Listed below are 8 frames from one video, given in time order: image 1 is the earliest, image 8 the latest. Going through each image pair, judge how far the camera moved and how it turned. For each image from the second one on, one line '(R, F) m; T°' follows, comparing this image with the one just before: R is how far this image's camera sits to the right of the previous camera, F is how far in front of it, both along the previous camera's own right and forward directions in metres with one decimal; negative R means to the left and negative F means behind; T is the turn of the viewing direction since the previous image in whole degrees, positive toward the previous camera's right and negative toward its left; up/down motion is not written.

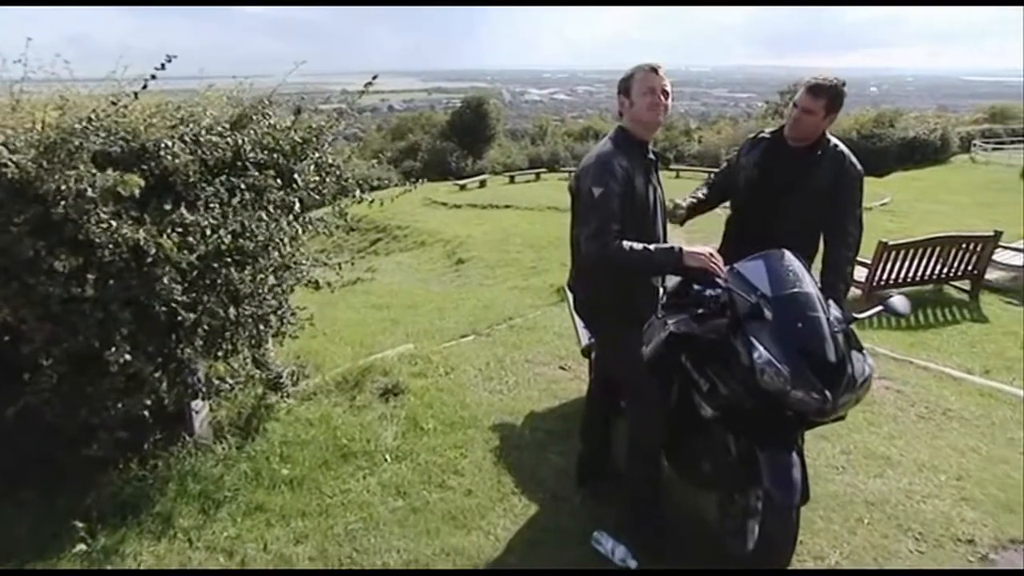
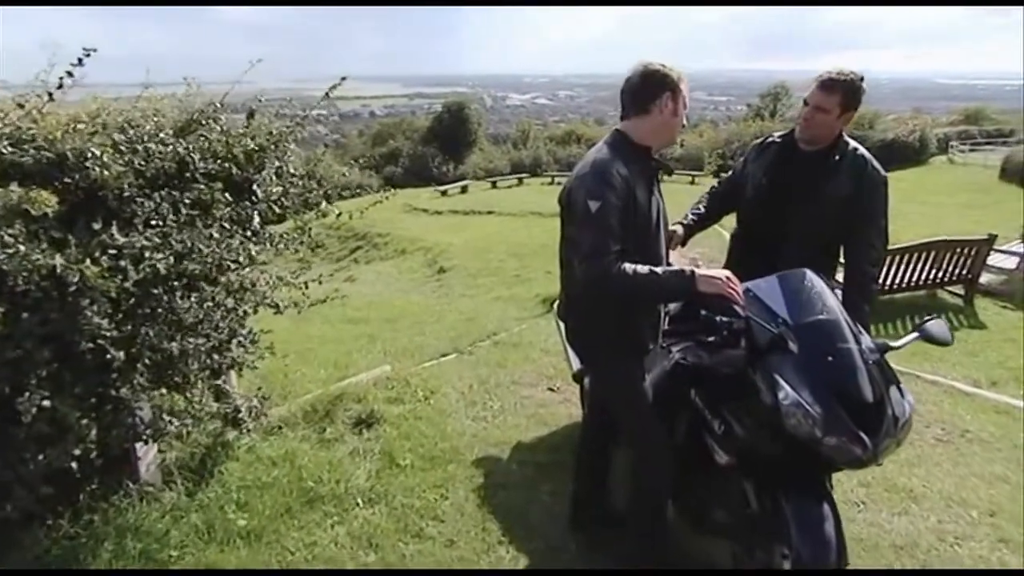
(0.0, +0.4) m; +1°
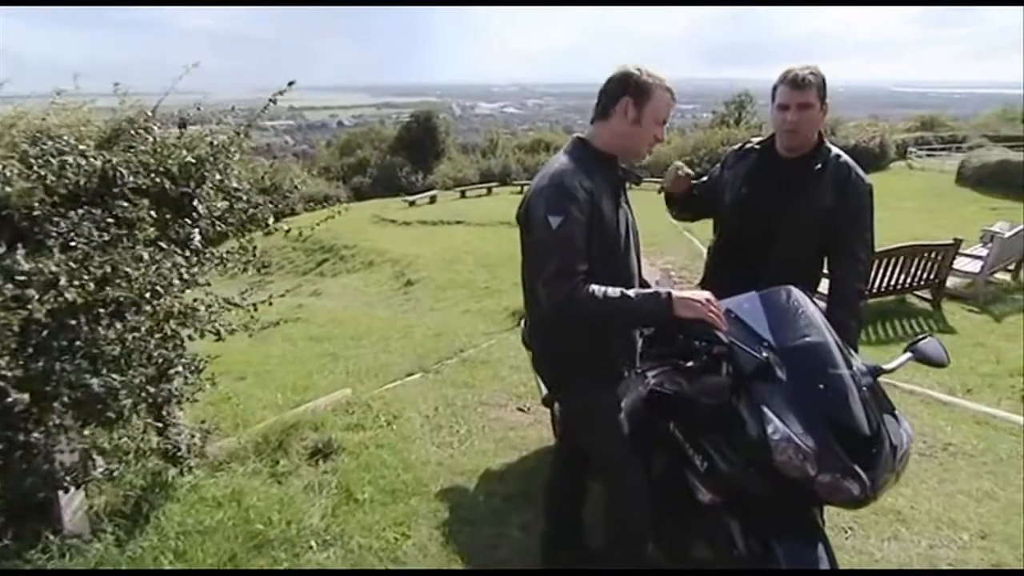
(+0.1, +0.3) m; +3°
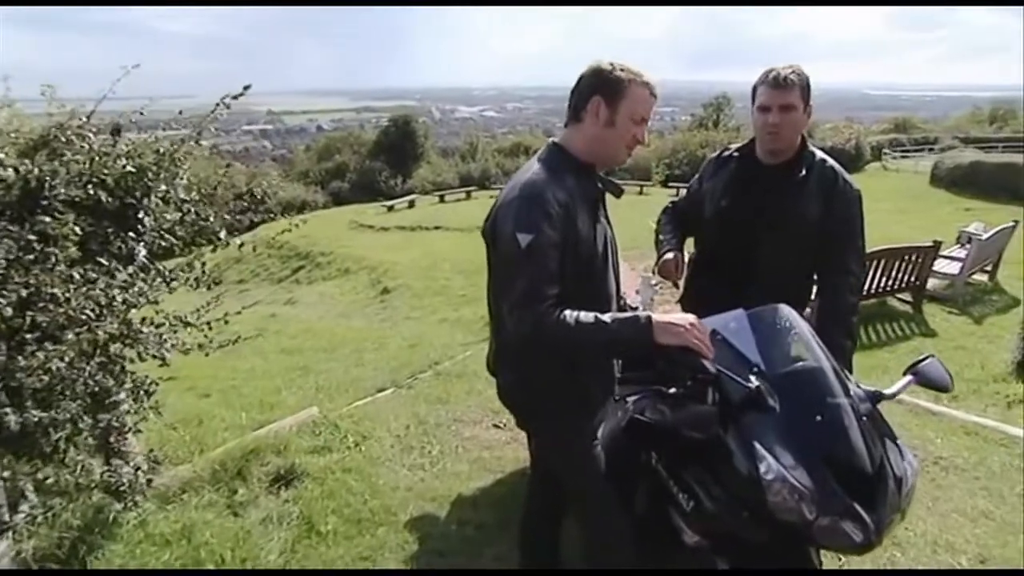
(+0.1, +0.3) m; +2°
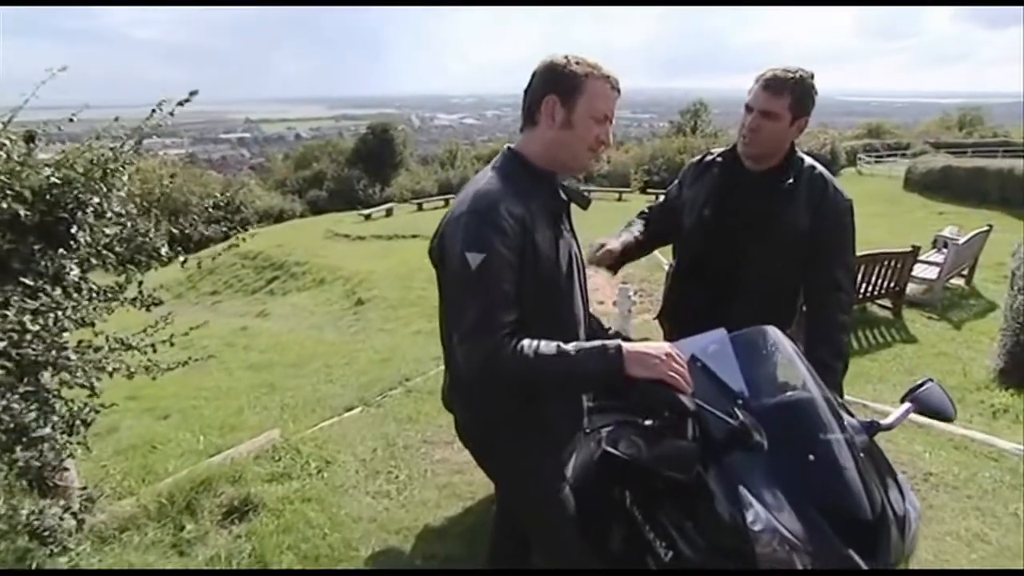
(+0.1, +0.3) m; +2°
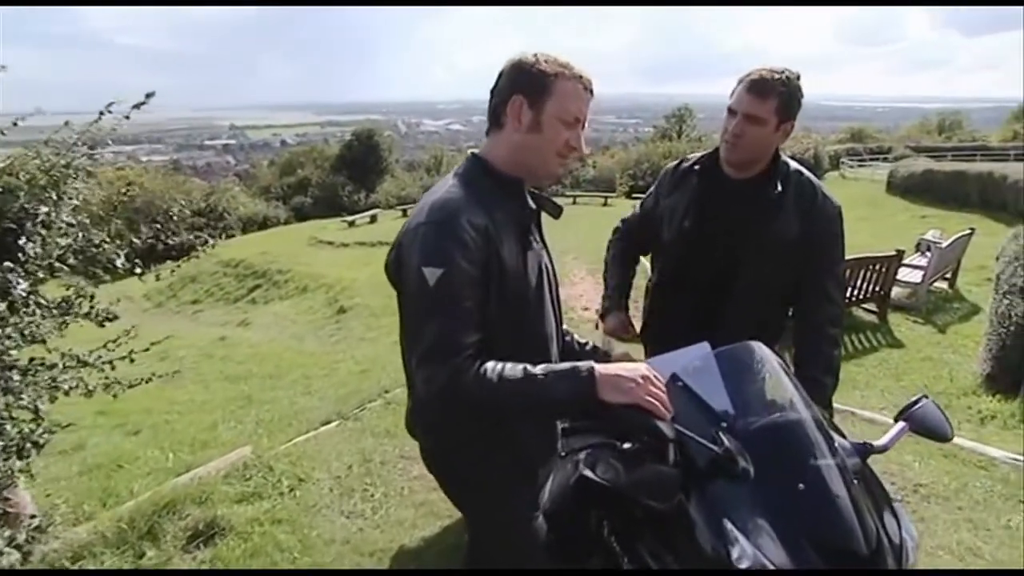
(+0.1, +0.2) m; +1°
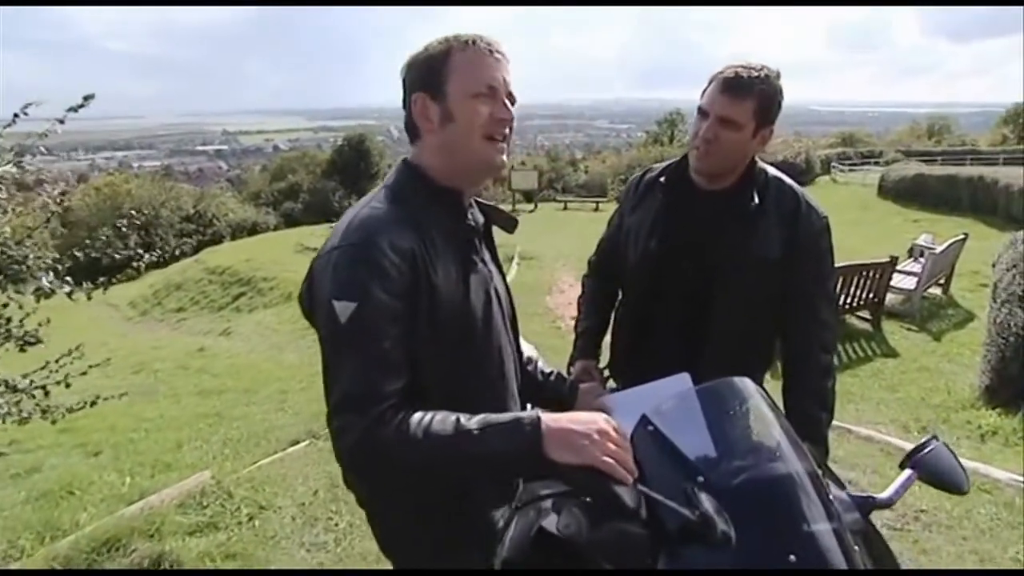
(+0.1, +0.3) m; +1°
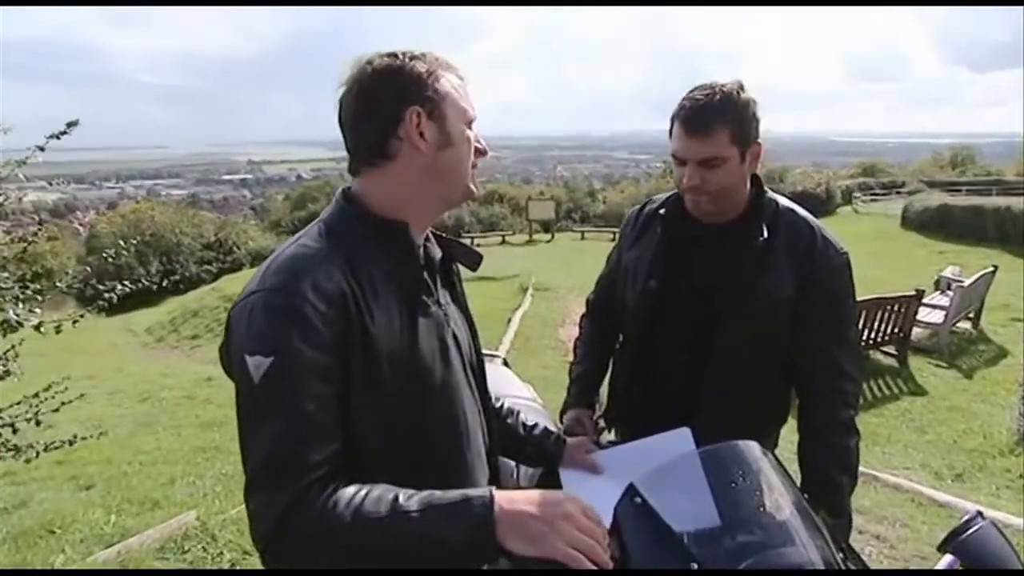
(+0.1, +0.2) m; -2°
